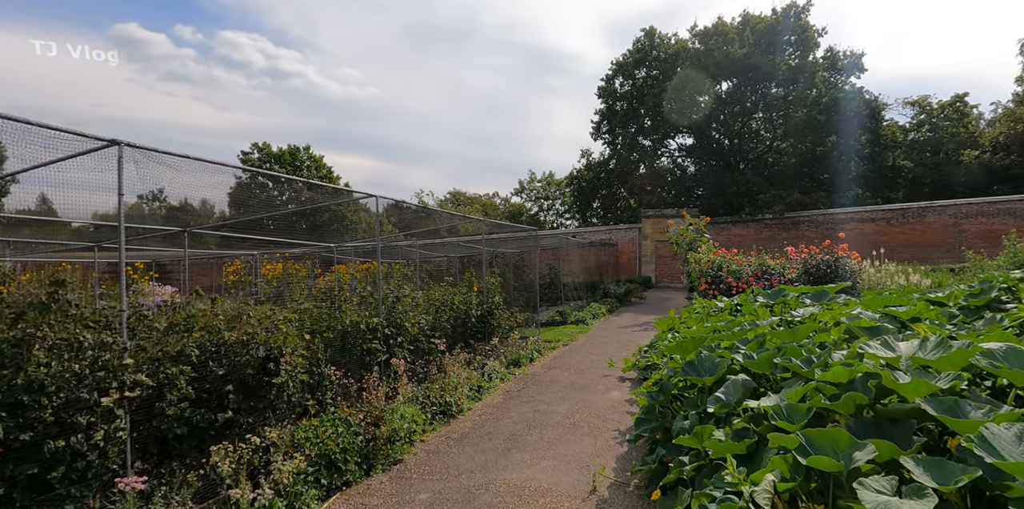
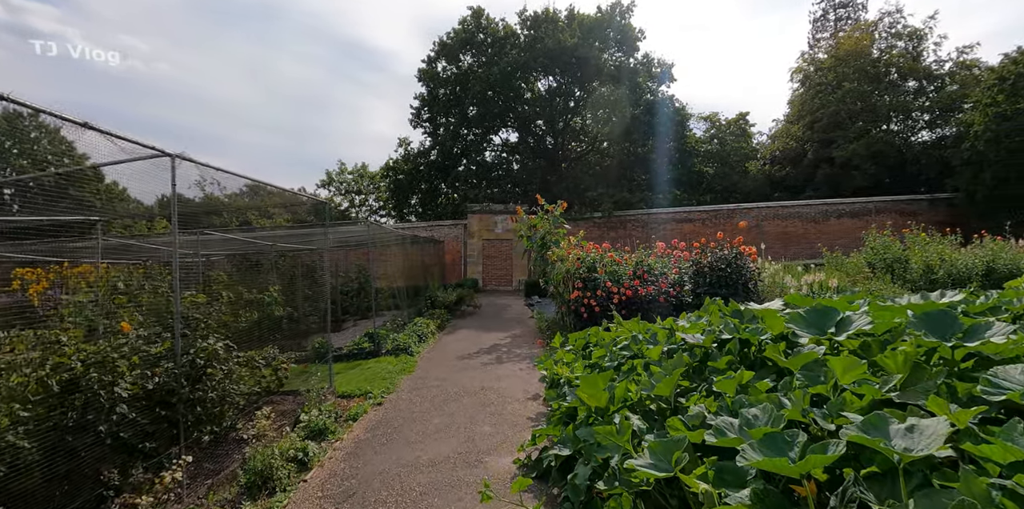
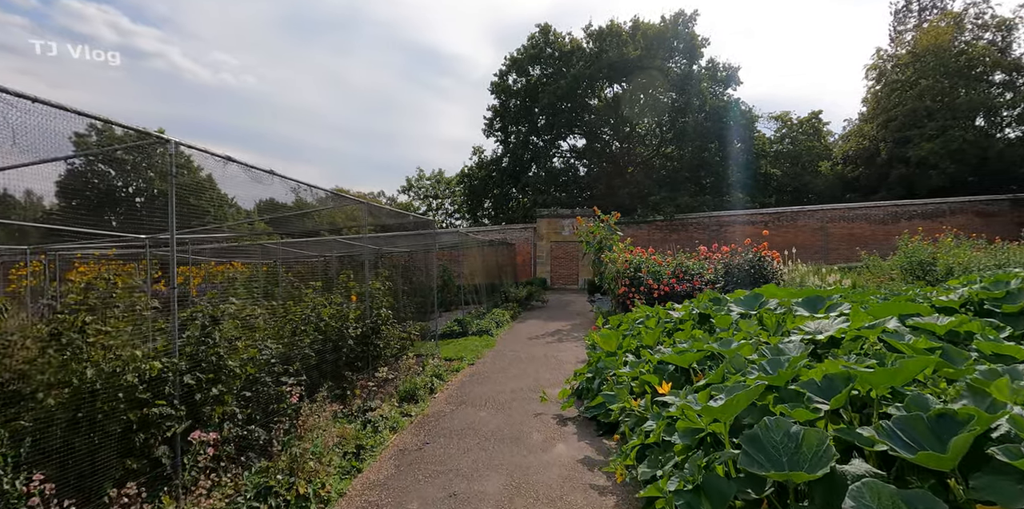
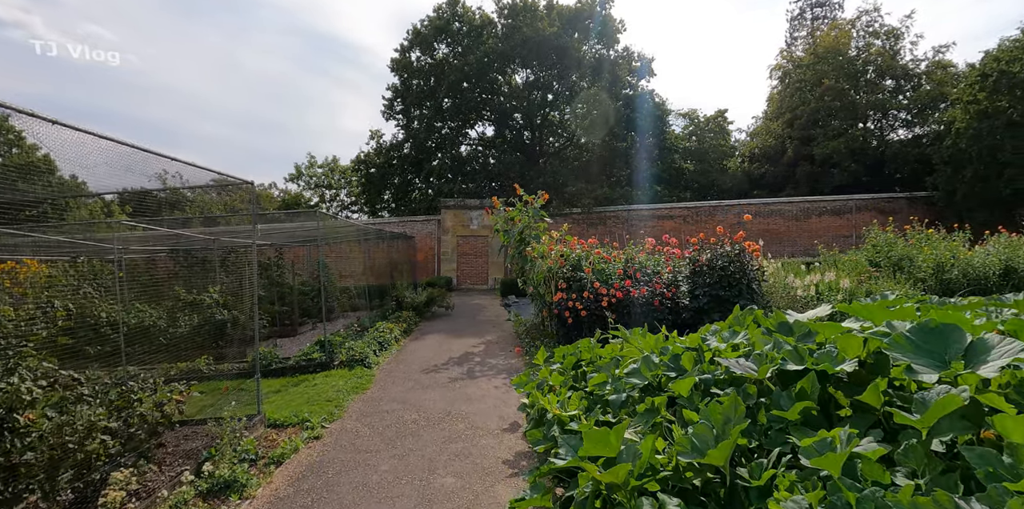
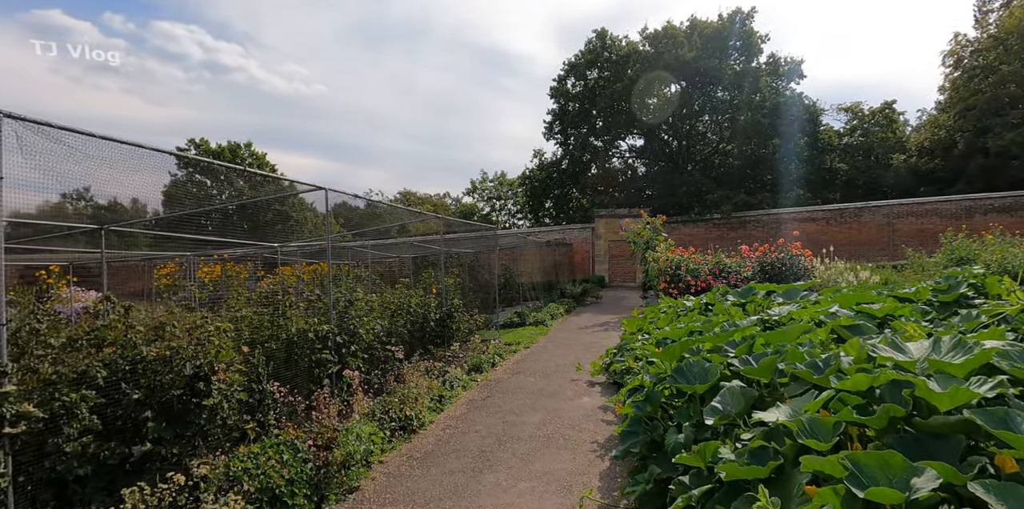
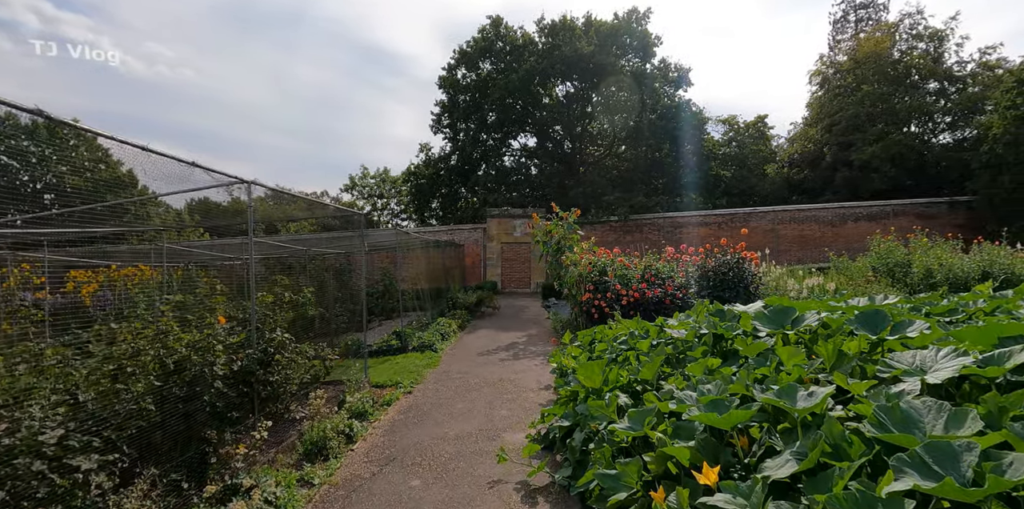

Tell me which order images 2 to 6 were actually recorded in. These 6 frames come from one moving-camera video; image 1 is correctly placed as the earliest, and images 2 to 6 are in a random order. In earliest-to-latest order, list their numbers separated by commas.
5, 3, 6, 2, 4
